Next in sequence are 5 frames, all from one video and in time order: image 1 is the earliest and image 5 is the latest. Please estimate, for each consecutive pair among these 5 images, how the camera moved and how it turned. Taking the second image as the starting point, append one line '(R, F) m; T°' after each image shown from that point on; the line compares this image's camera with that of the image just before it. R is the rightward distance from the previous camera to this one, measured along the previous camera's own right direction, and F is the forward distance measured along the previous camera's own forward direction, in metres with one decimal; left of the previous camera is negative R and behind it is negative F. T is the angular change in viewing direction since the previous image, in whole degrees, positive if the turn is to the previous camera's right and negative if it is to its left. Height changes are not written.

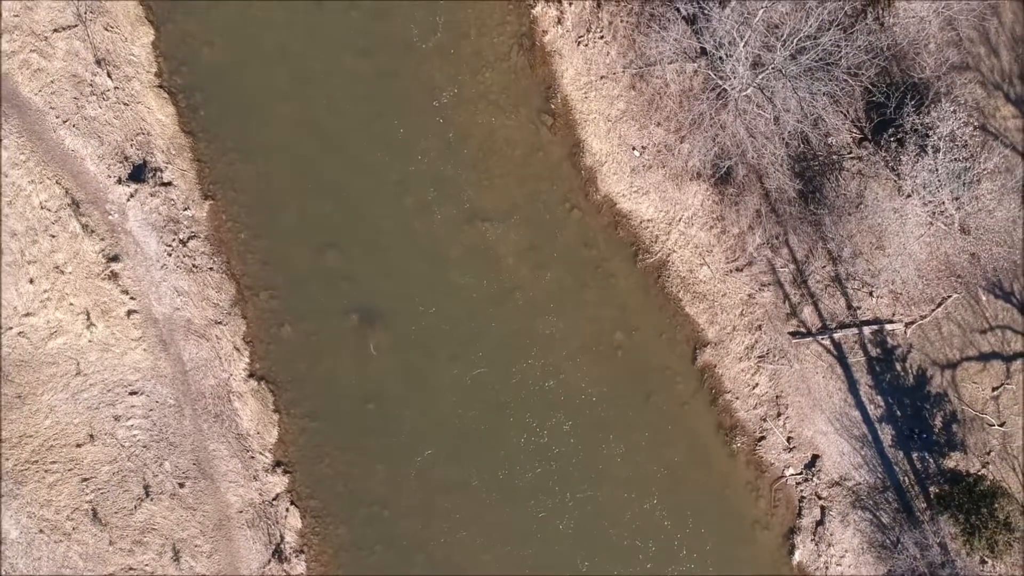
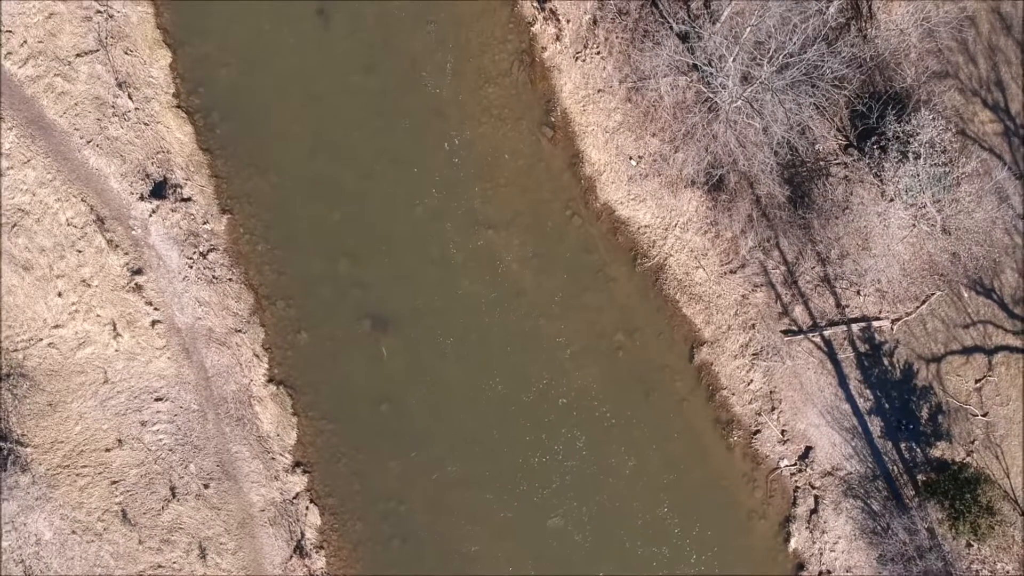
(-0.1, -0.5) m; 0°
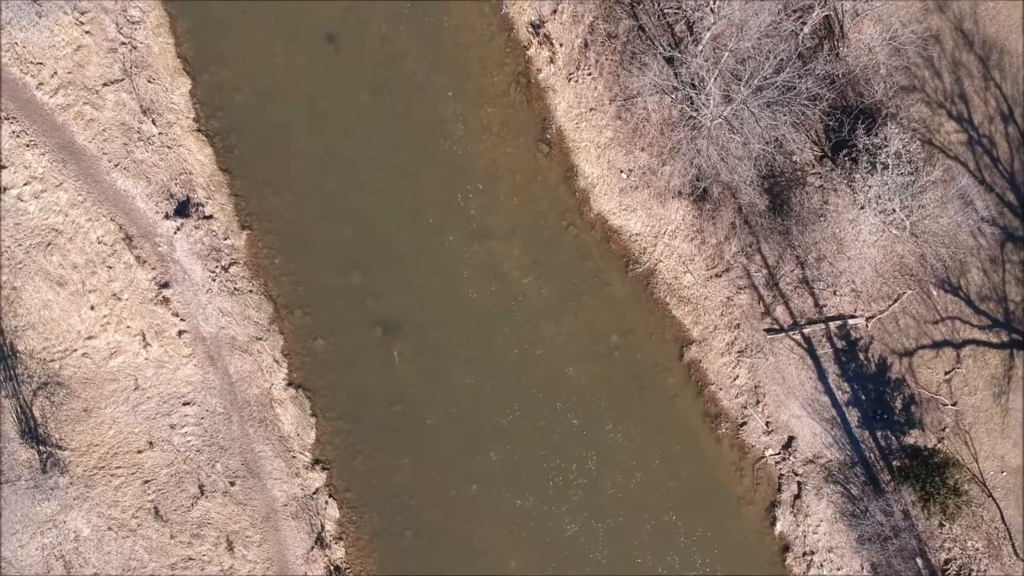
(0.0, -0.7) m; 0°
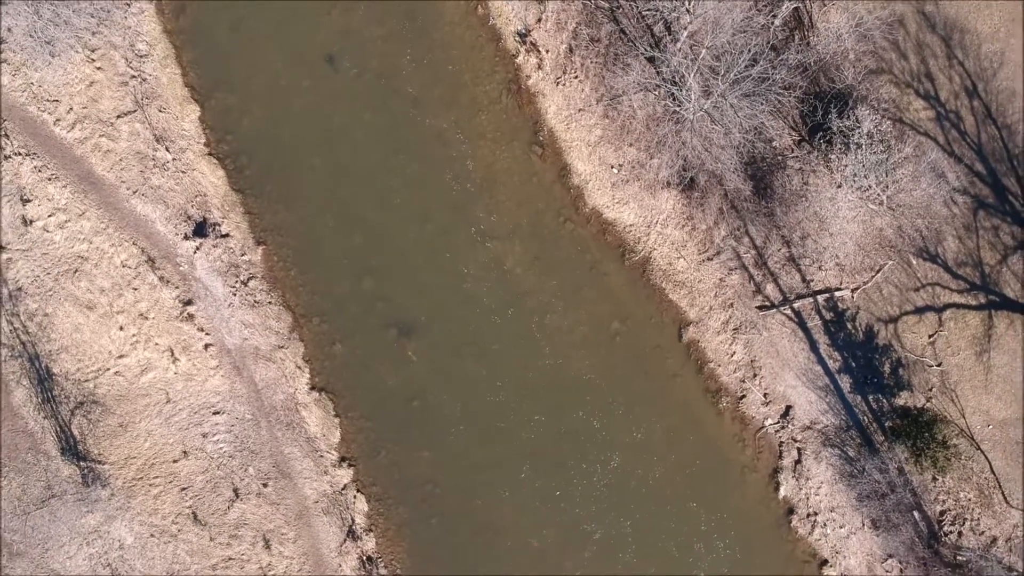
(-0.1, -0.6) m; 0°
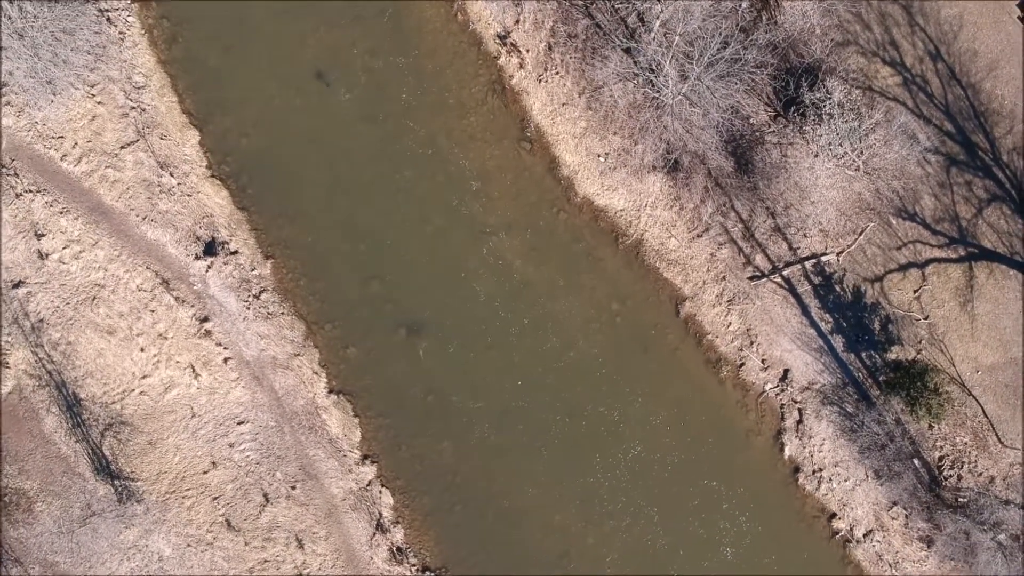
(-0.1, -0.5) m; 0°
